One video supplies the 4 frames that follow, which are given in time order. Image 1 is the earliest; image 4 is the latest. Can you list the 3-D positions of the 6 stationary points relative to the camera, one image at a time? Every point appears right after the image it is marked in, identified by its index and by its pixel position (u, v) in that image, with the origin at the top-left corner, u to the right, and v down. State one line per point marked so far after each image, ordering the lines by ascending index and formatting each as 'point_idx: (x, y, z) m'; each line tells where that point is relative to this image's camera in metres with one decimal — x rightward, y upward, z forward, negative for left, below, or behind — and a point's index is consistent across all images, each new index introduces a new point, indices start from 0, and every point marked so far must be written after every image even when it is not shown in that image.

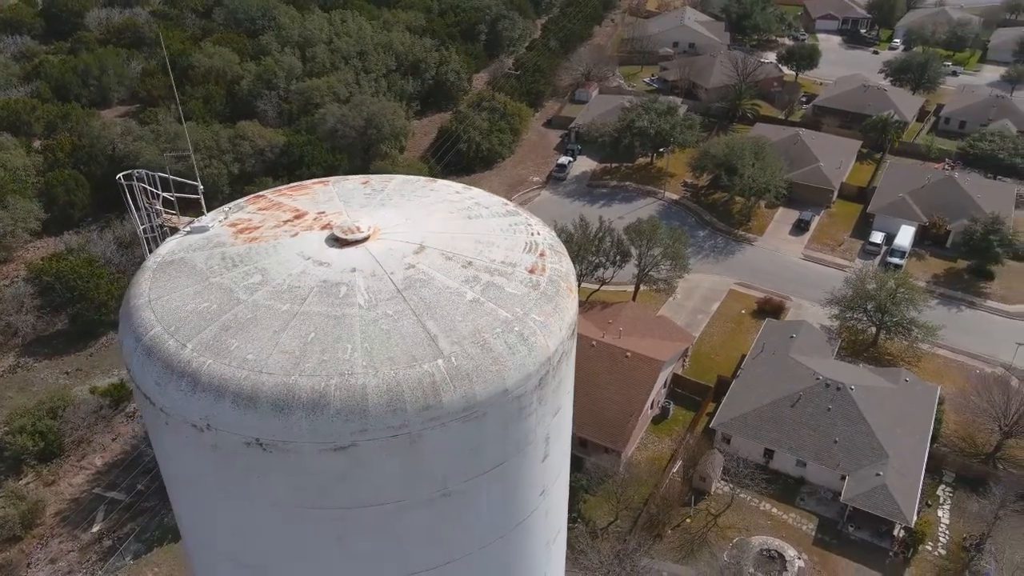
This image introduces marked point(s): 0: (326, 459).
0: (-1.2, -1.1, +4.5) m
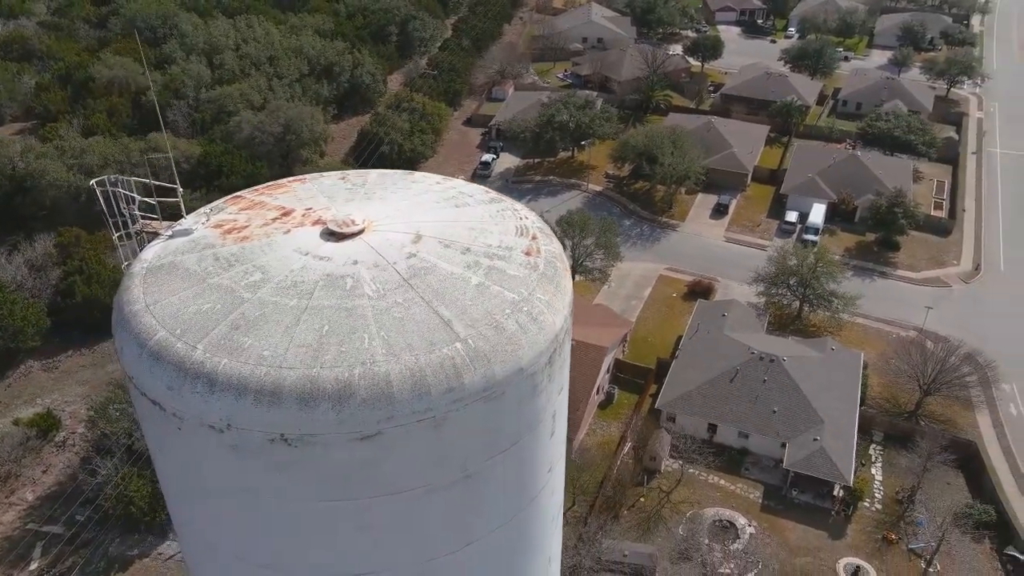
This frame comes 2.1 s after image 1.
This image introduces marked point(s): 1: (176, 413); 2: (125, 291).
0: (-1.0, -1.0, +4.5) m
1: (-2.2, -0.8, +4.7) m
2: (-2.8, 0.0, +5.3) m
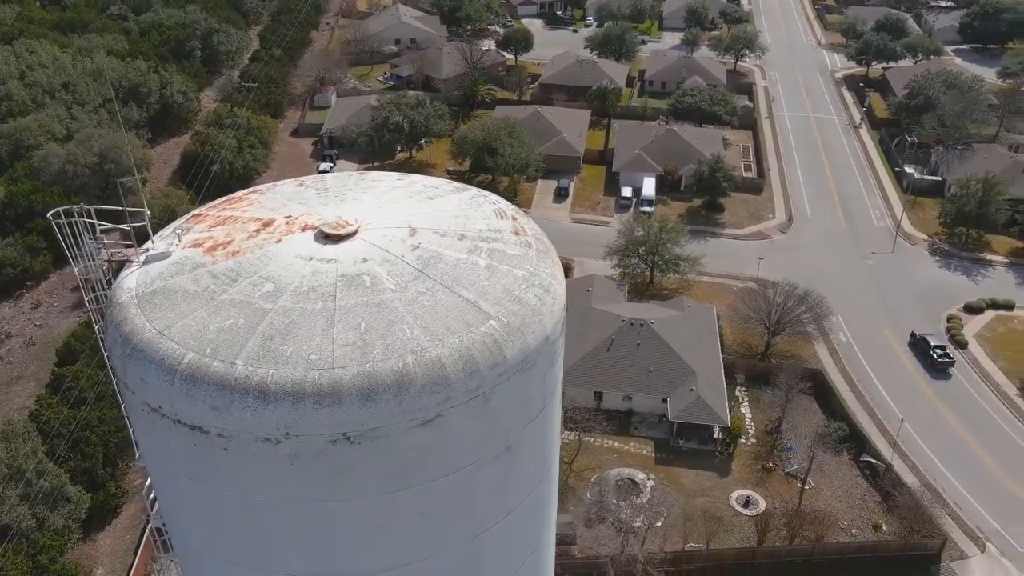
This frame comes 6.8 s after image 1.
0: (-0.6, -1.0, +4.6) m
1: (-1.8, -0.9, +4.5) m
2: (-2.7, -0.2, +5.0) m
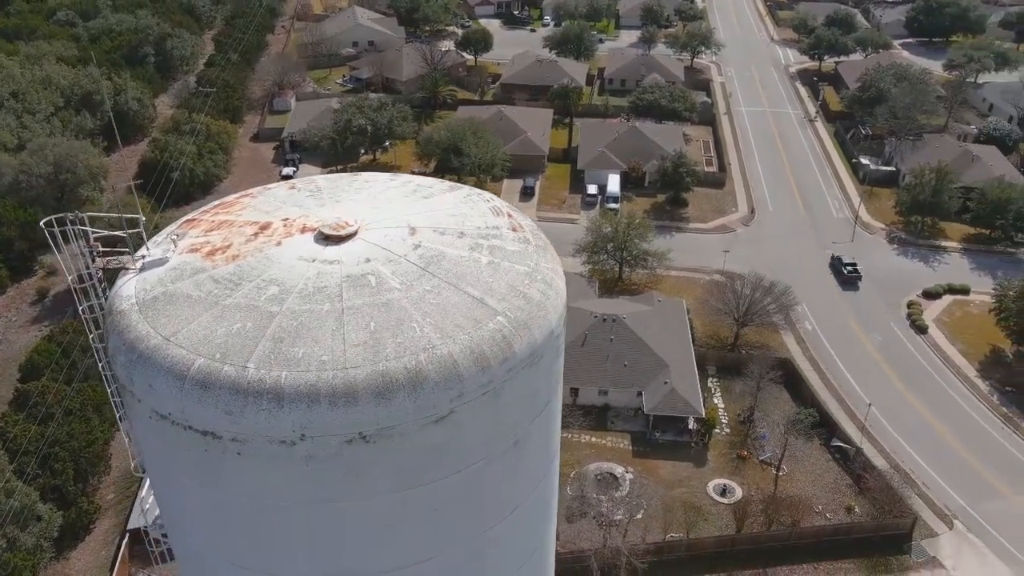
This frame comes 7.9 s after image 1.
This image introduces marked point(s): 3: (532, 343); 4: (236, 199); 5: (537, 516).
0: (-0.6, -0.9, +4.6) m
1: (-1.7, -0.9, +4.5) m
2: (-2.6, -0.3, +4.9) m
3: (+0.1, -0.4, +5.0) m
4: (-2.5, +0.8, +6.4) m
5: (+0.2, -2.0, +6.4) m
